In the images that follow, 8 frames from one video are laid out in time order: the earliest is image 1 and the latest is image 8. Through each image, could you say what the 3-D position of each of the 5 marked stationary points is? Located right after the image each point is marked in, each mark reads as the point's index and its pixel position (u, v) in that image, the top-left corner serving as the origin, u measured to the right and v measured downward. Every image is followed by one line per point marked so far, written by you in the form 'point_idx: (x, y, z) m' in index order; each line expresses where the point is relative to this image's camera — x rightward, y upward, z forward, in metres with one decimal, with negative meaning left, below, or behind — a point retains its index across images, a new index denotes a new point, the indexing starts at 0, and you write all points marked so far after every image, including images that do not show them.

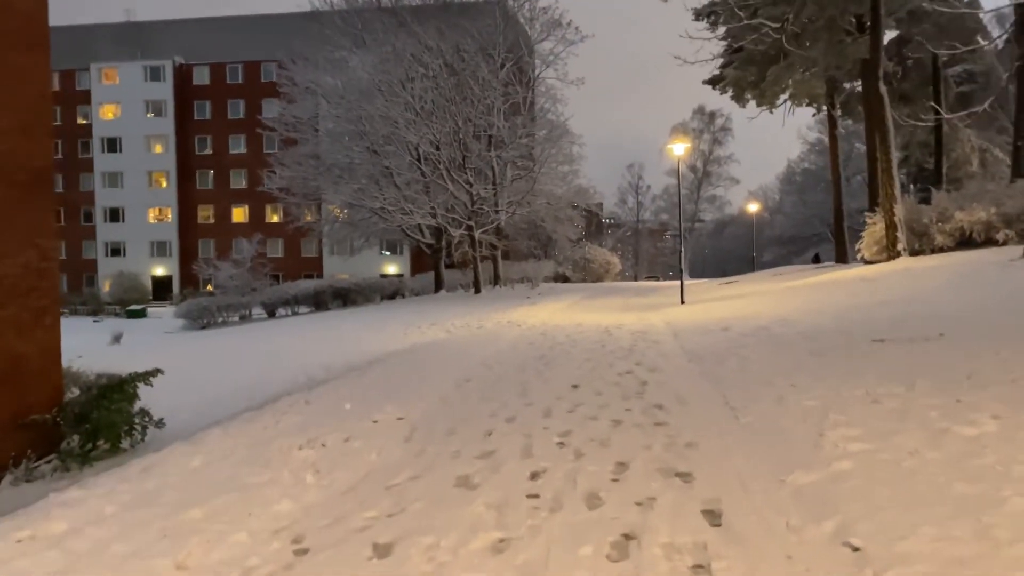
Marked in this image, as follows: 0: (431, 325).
0: (-1.9, -0.9, +18.6) m
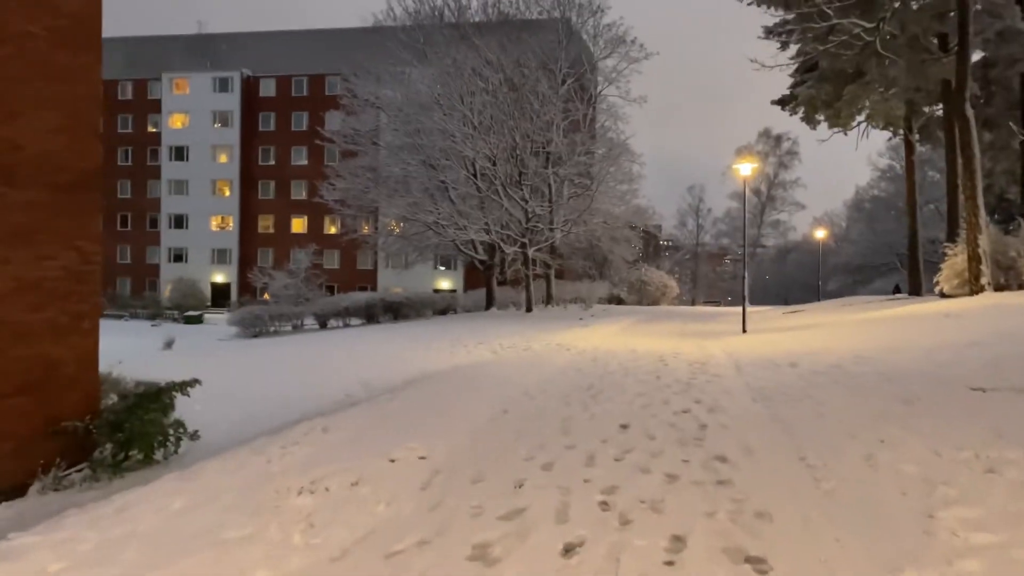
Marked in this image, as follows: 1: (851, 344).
0: (-0.8, -1.3, +18.0) m
1: (+4.6, -0.8, +11.0) m
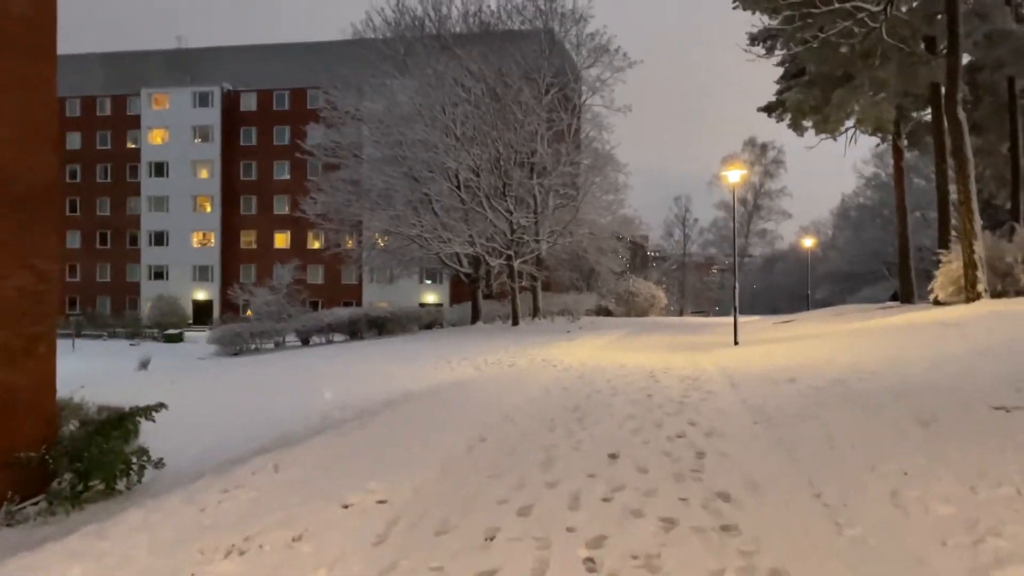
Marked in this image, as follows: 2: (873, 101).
0: (-1.1, -1.6, +17.3) m
1: (+4.4, -0.9, +10.5) m
2: (+7.9, +4.2, +17.6) m
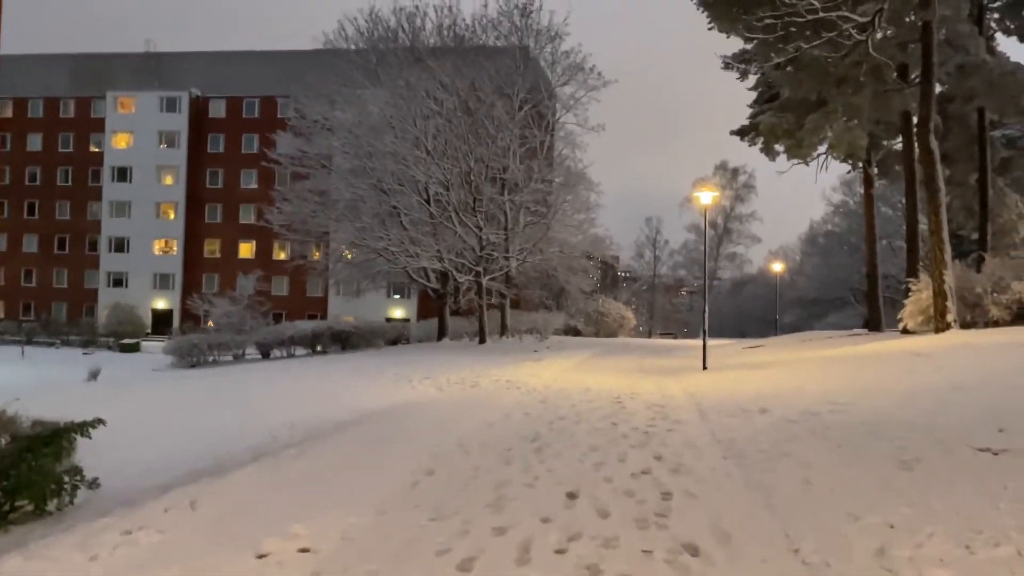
0: (-1.9, -1.9, +16.8) m
1: (+3.9, -1.2, +10.1) m
2: (+7.3, +3.6, +17.5) m
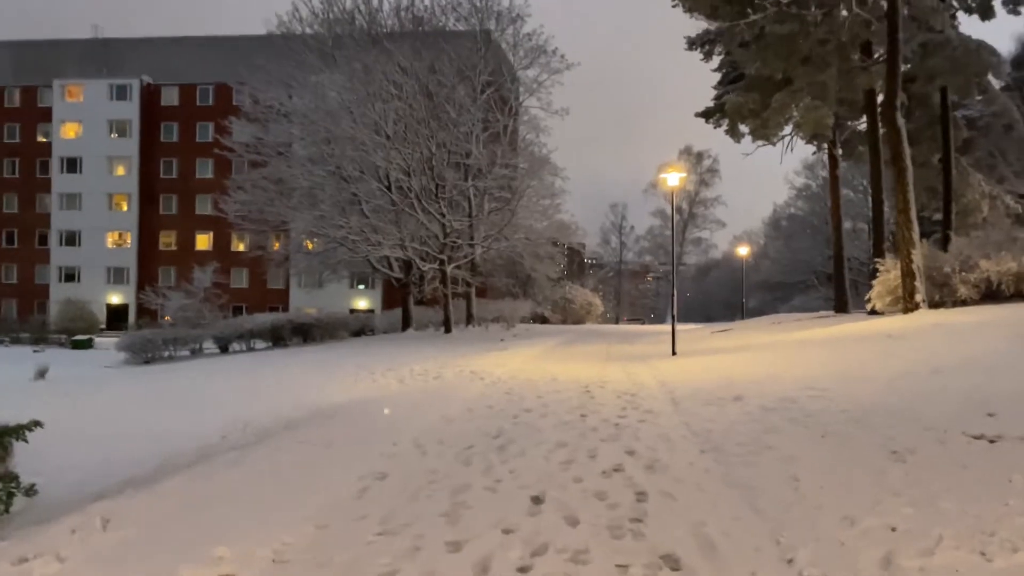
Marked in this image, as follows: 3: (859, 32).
0: (-2.6, -1.7, +16.2) m
1: (+3.5, -1.0, +9.8) m
2: (+6.5, +4.0, +17.3) m
3: (+7.3, +5.4, +16.9) m
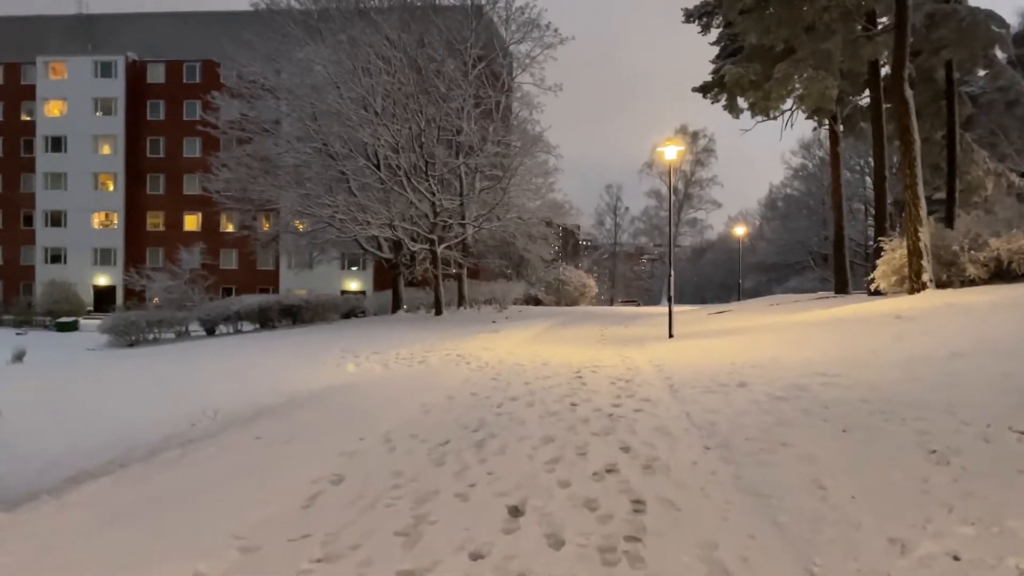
0: (-2.8, -1.3, +15.5) m
1: (+3.3, -0.8, +9.2) m
2: (+6.3, +4.4, +16.5) m
3: (+7.1, +5.8, +16.1) m
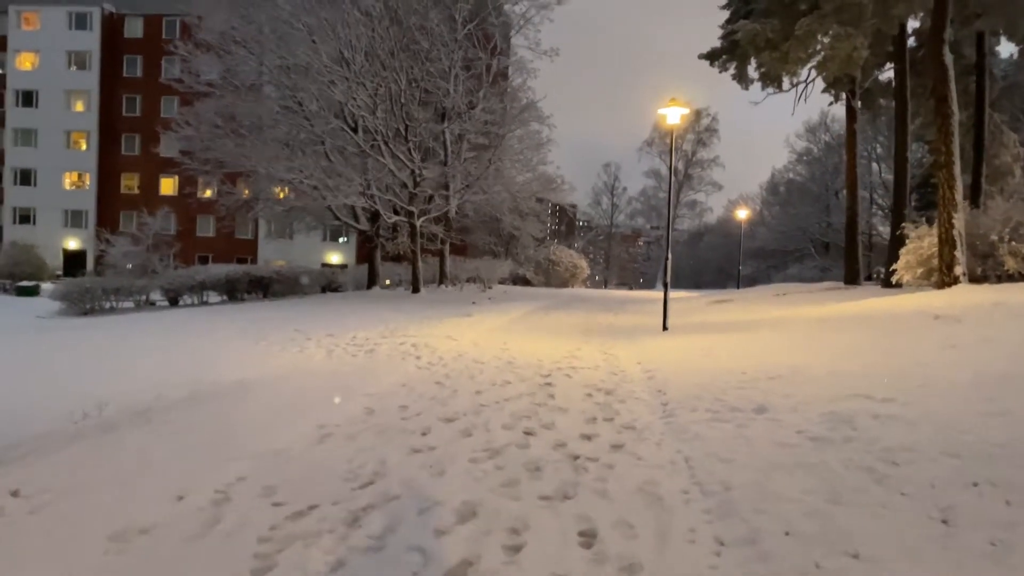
0: (-3.2, -0.8, +13.6) m
1: (+2.9, -0.7, +7.2) m
2: (+6.0, +4.5, +14.5) m
3: (+6.9, +5.9, +14.0) m
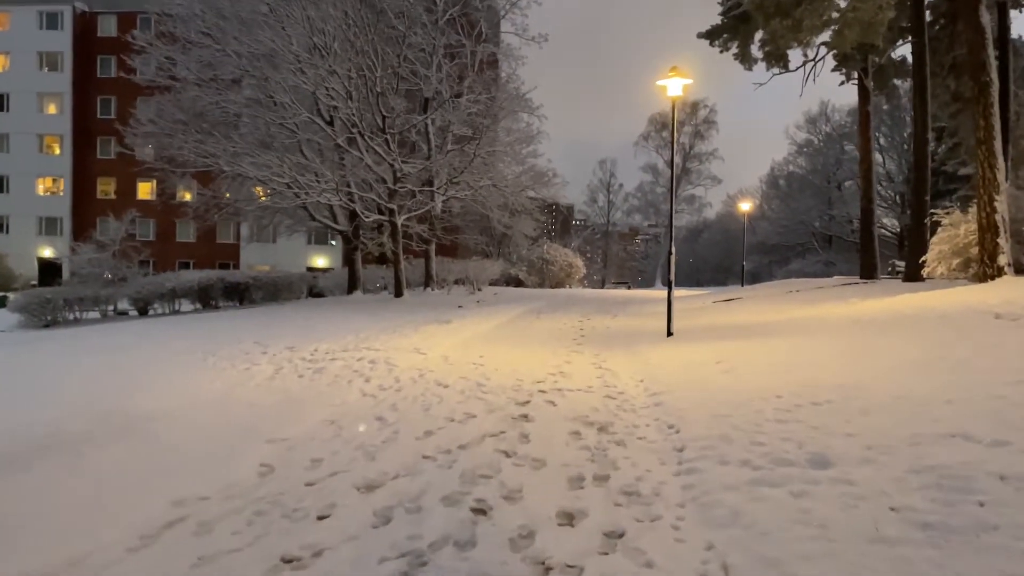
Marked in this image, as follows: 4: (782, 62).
0: (-3.5, -0.9, +11.9) m
1: (+2.6, -0.7, +5.6) m
2: (+5.6, +4.6, +12.8) m
3: (+6.5, +6.0, +12.4) m
4: (+5.8, +4.9, +17.2) m
